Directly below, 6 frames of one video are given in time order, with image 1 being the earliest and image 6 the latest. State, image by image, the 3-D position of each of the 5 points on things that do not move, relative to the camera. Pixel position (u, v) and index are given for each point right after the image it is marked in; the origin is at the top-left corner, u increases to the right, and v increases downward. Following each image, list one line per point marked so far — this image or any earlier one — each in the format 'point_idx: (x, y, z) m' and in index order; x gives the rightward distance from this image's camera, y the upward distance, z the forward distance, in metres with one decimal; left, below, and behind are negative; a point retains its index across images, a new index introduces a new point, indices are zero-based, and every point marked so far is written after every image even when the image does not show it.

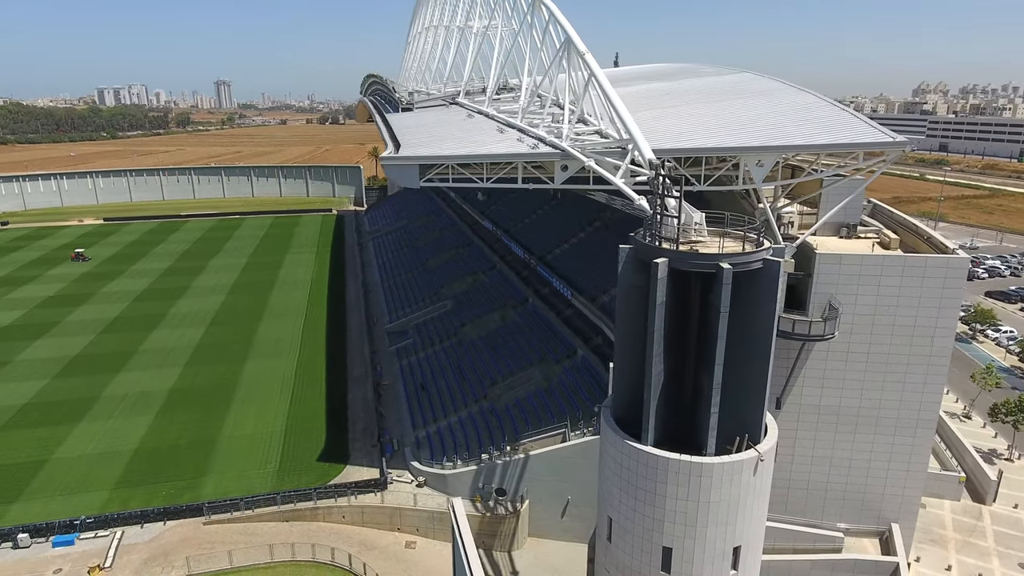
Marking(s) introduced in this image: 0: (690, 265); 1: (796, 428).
0: (+3.1, +0.4, +10.6) m
1: (+8.5, -4.2, +17.6) m
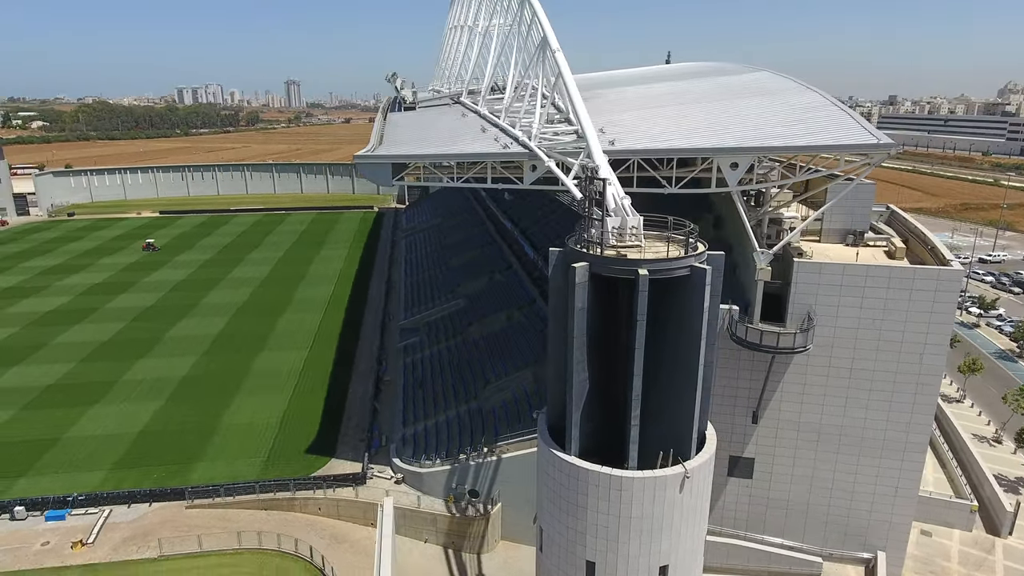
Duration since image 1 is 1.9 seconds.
0: (+1.7, +0.3, +10.2) m
1: (+7.4, -4.4, +16.7) m
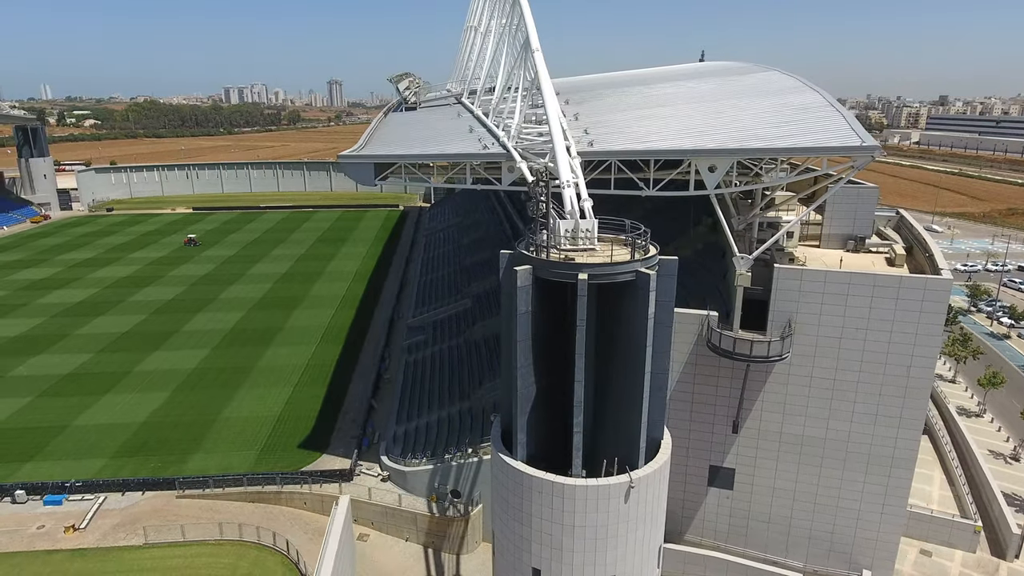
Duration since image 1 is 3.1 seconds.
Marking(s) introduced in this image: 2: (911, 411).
0: (+0.7, +0.2, +10.0) m
1: (+6.7, -4.6, +16.3) m
2: (+10.0, -3.1, +14.8) m
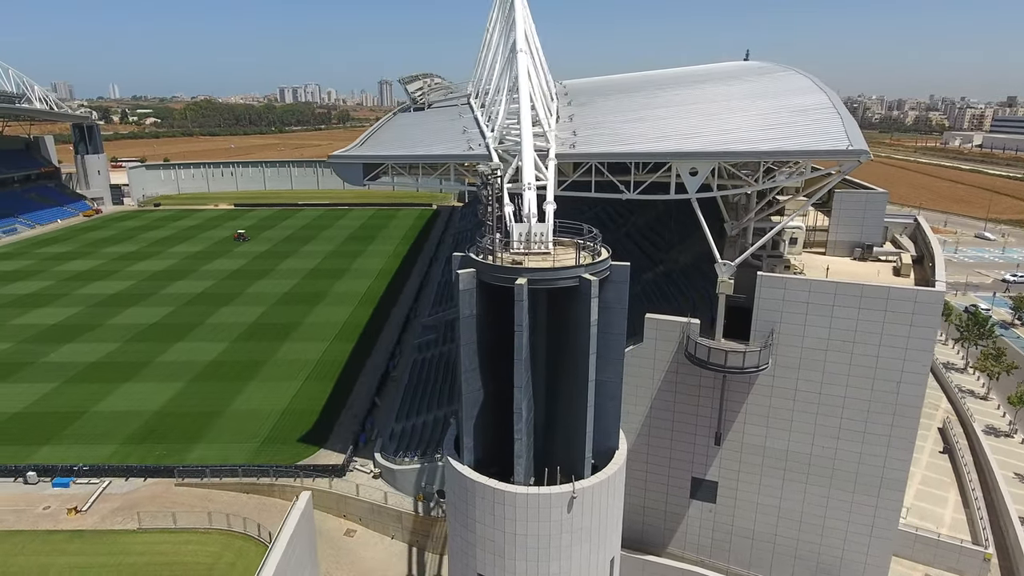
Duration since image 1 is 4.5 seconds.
0: (-0.3, +0.2, +9.9) m
1: (+6.0, -4.8, +15.7) m
2: (+9.2, -3.4, +14.0) m
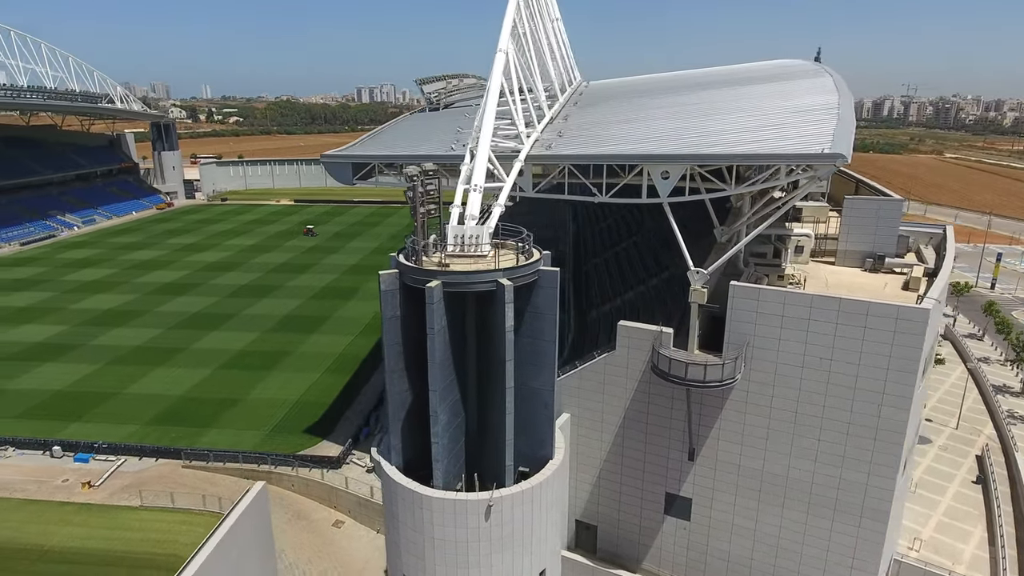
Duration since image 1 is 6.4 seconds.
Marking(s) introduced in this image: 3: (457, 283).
0: (-1.6, +0.1, +9.8) m
1: (+5.1, -5.1, +15.0) m
2: (+8.2, -3.7, +13.0) m
3: (-0.9, +0.1, +9.7) m
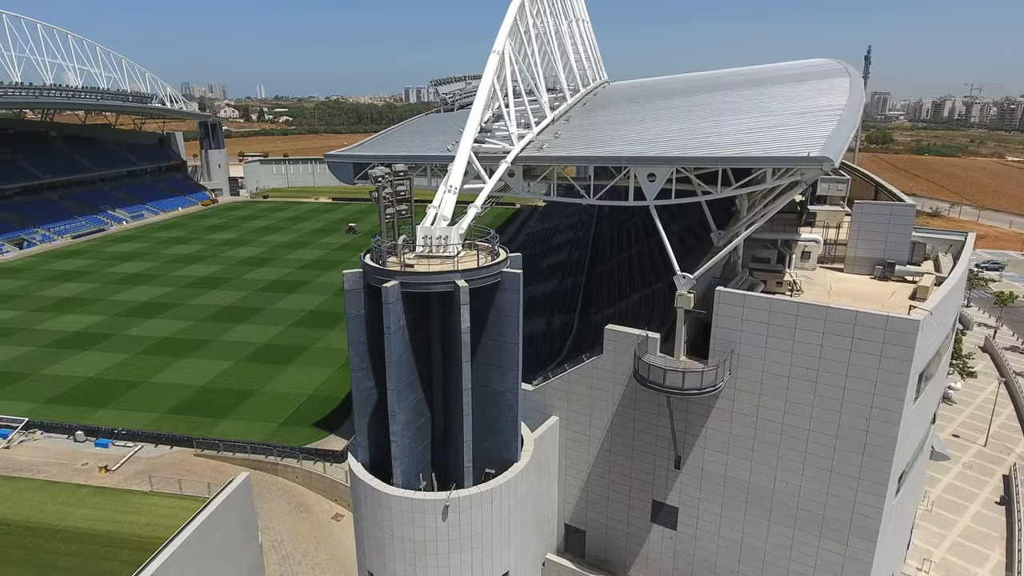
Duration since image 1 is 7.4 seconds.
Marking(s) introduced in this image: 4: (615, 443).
0: (-2.3, +0.1, +10.0) m
1: (+4.6, -5.2, +14.7) m
2: (+7.6, -3.9, +12.5) m
3: (-1.5, +0.1, +9.8) m
4: (+2.7, -4.1, +15.6) m
